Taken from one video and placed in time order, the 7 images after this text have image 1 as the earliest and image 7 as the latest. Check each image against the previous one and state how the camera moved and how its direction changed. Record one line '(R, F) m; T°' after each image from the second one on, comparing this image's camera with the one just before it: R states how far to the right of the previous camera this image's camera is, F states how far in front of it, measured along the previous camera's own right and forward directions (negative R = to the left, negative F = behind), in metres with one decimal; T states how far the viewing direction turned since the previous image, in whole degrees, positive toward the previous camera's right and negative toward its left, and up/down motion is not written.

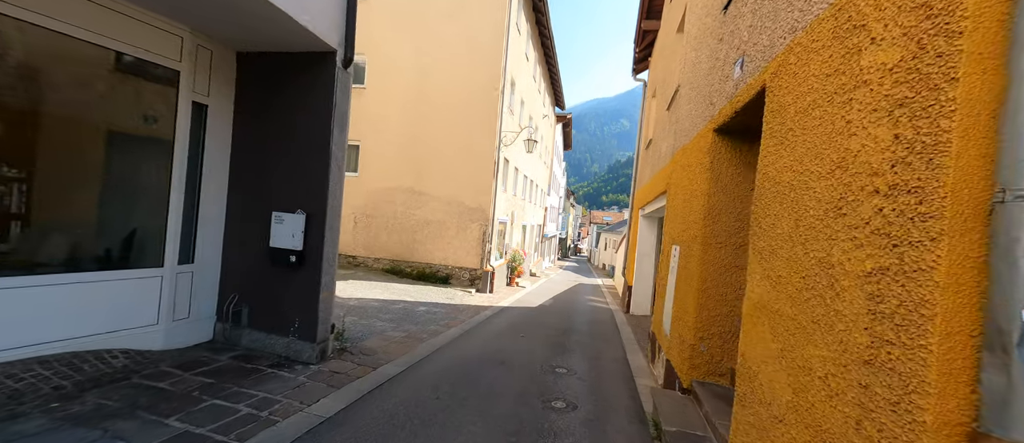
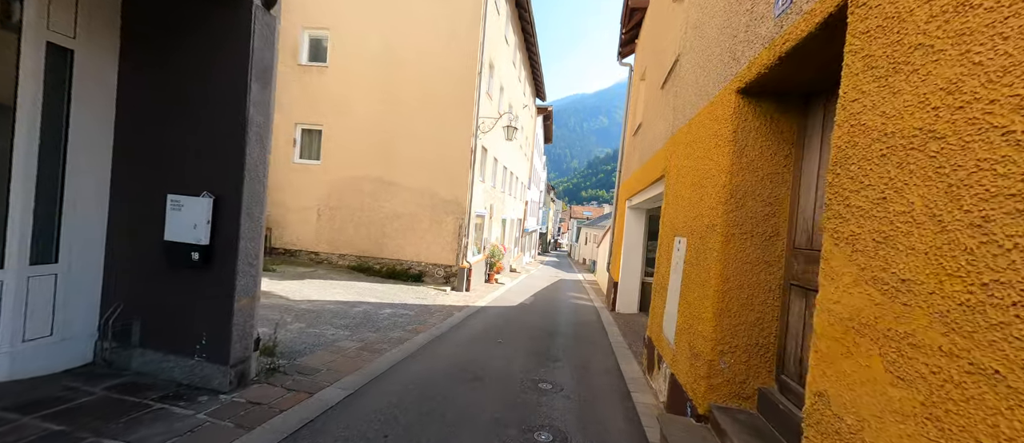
(+0.1, +0.9) m; +3°
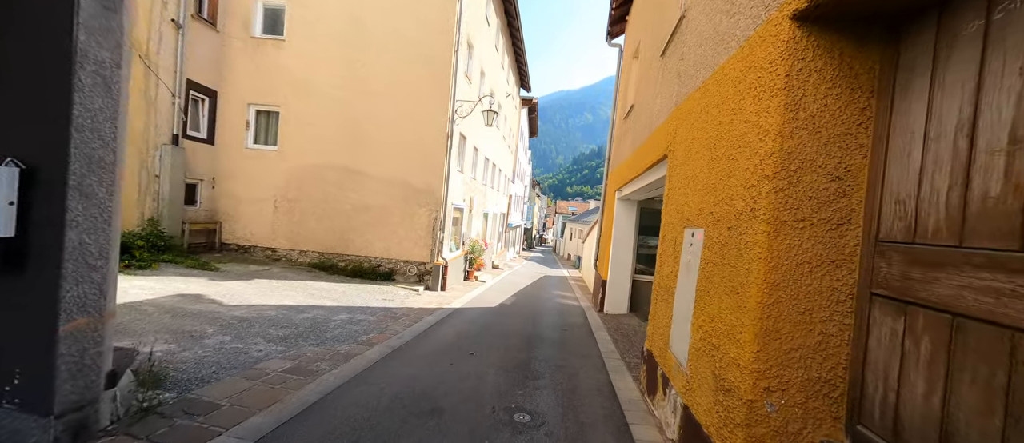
(+0.2, +1.0) m; +2°
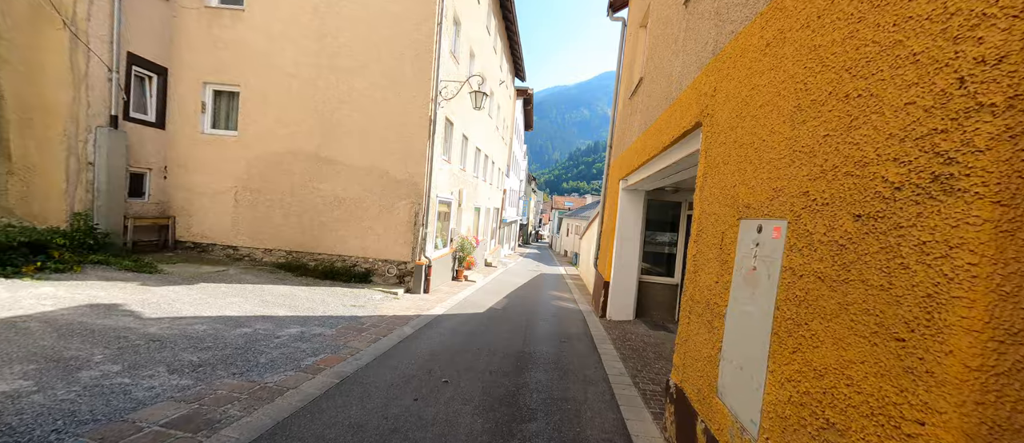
(+0.1, +1.2) m; +1°
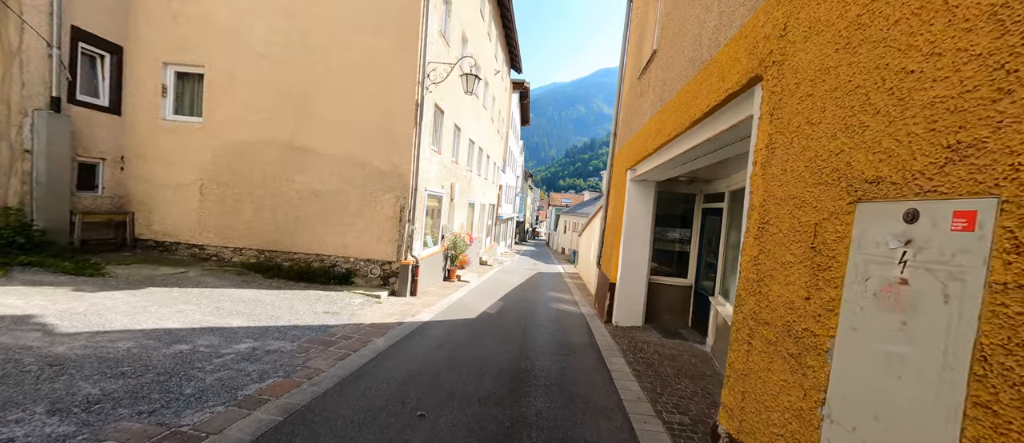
(0.0, +0.9) m; +1°
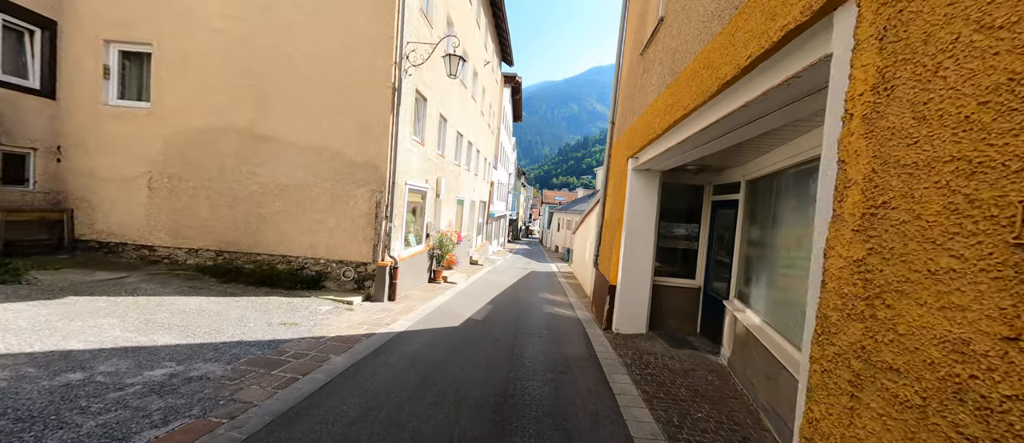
(+0.1, +0.9) m; +1°
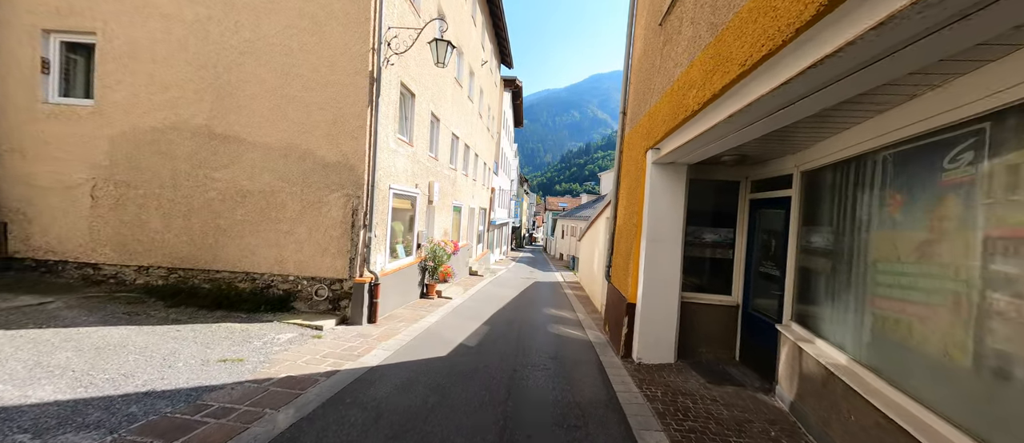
(+0.1, +1.1) m; -1°
